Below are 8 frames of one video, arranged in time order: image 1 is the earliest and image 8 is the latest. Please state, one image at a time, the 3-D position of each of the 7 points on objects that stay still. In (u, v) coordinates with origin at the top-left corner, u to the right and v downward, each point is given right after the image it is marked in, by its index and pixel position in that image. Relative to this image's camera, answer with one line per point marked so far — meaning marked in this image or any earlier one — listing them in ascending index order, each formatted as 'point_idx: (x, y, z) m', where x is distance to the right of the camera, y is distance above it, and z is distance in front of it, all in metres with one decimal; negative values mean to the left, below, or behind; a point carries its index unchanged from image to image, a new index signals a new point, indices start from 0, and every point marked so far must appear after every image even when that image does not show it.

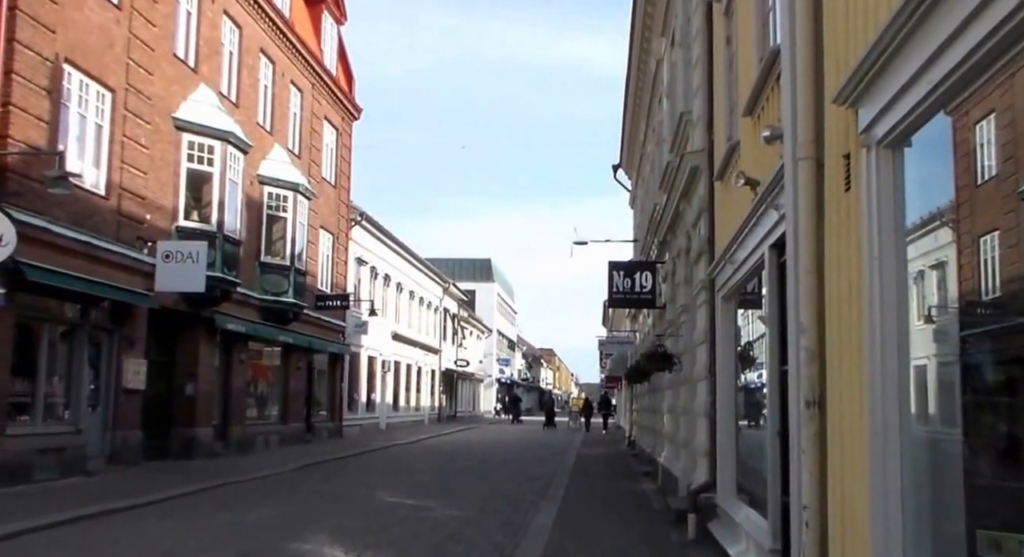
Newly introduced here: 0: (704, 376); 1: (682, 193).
0: (+2.6, -1.3, +11.0) m
1: (+2.7, +1.4, +12.9) m
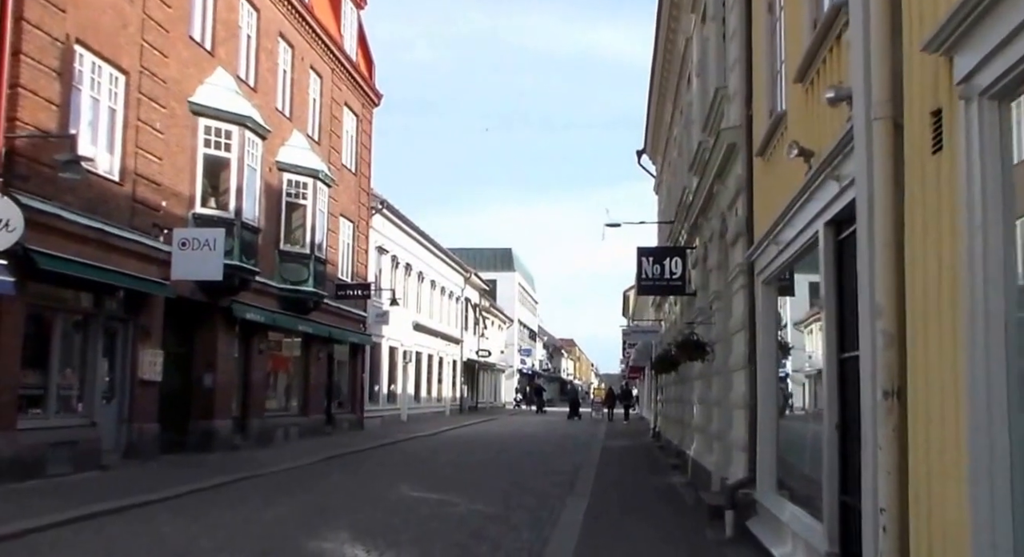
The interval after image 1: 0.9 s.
0: (+3.0, -1.1, +10.4) m
1: (+3.1, +1.6, +12.3) m
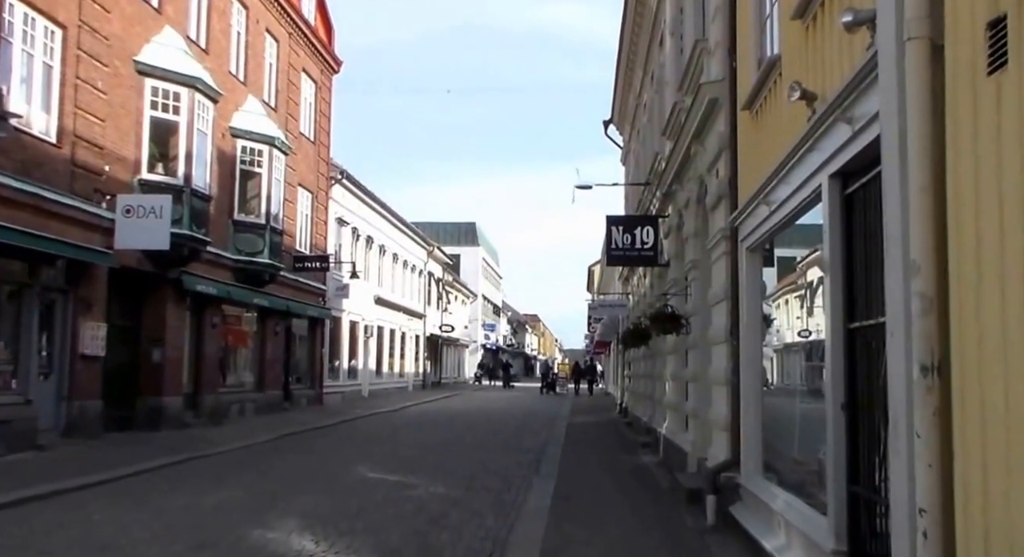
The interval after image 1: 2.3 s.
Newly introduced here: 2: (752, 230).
0: (+2.6, -0.7, +9.8) m
1: (+2.7, +2.0, +11.6) m
2: (+2.6, +0.5, +8.5) m
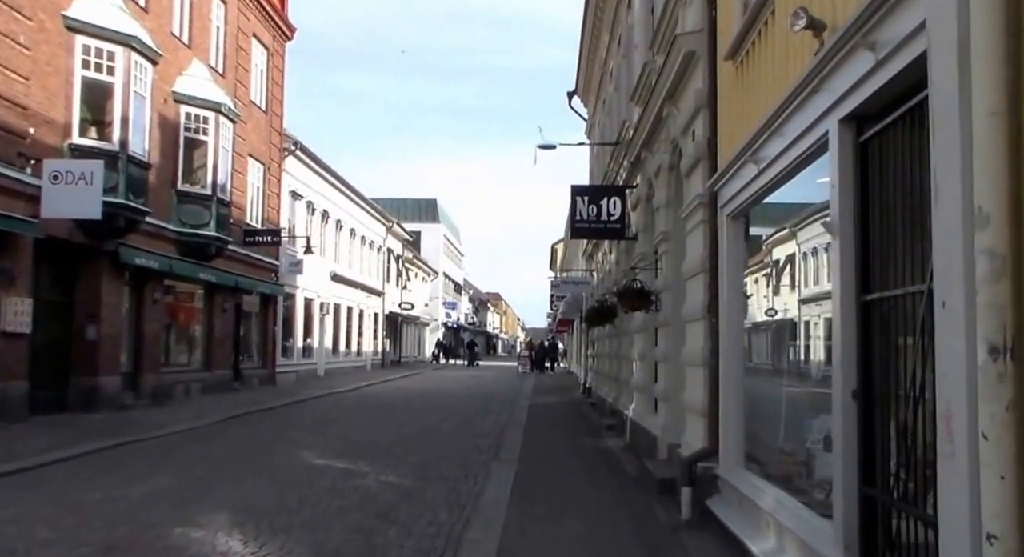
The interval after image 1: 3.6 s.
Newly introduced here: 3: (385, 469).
0: (+2.1, -0.4, +9.1) m
1: (+2.1, +2.4, +10.8) m
2: (+2.1, +0.7, +7.7) m
3: (-1.9, -2.9, +12.3) m
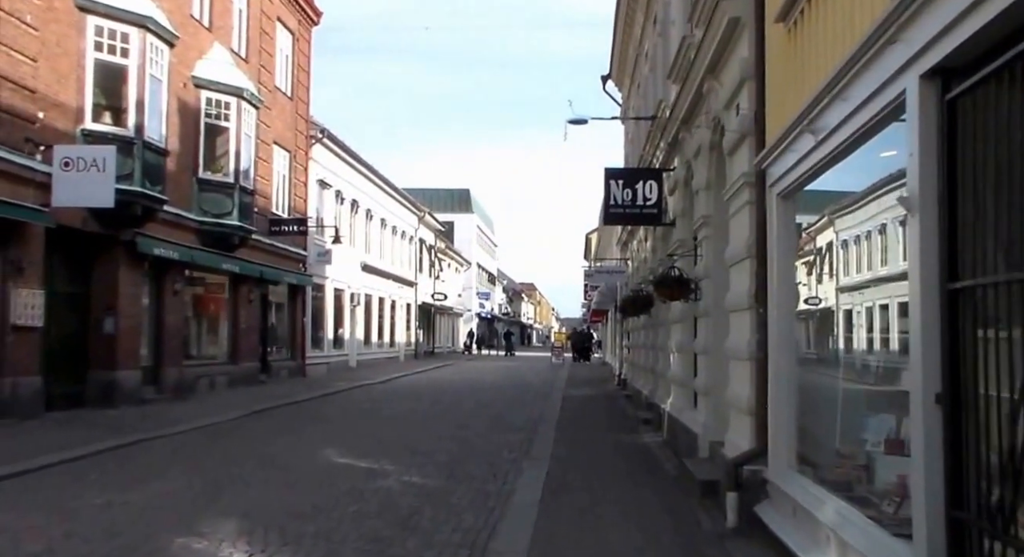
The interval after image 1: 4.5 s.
0: (+2.4, -0.3, +8.1) m
1: (+2.4, +2.6, +9.7) m
2: (+2.3, +0.9, +6.7) m
3: (-1.5, -2.7, +11.5) m
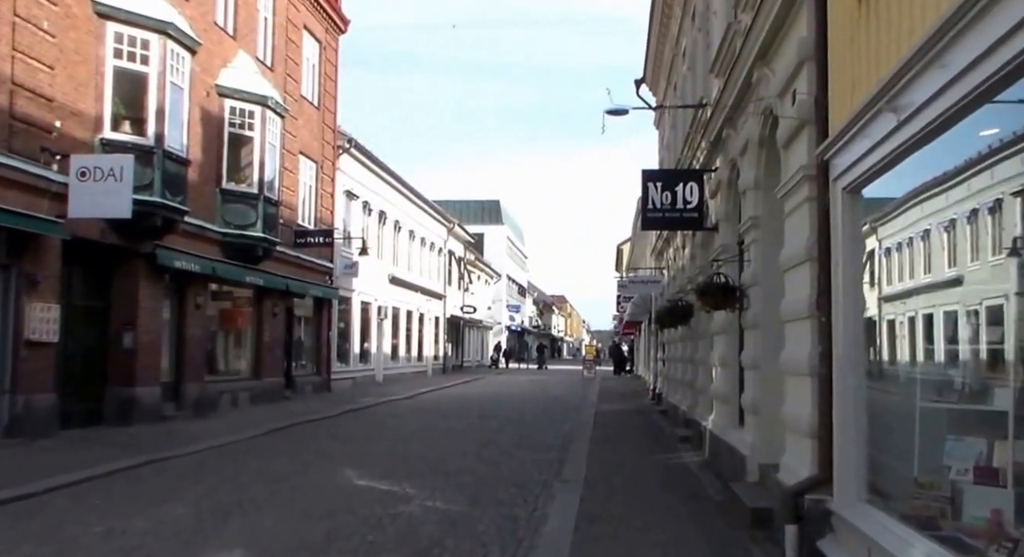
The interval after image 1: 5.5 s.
0: (+2.6, -0.3, +7.2) m
1: (+2.7, +2.5, +8.9) m
2: (+2.5, +0.9, +5.8) m
3: (-1.1, -2.8, +10.7) m
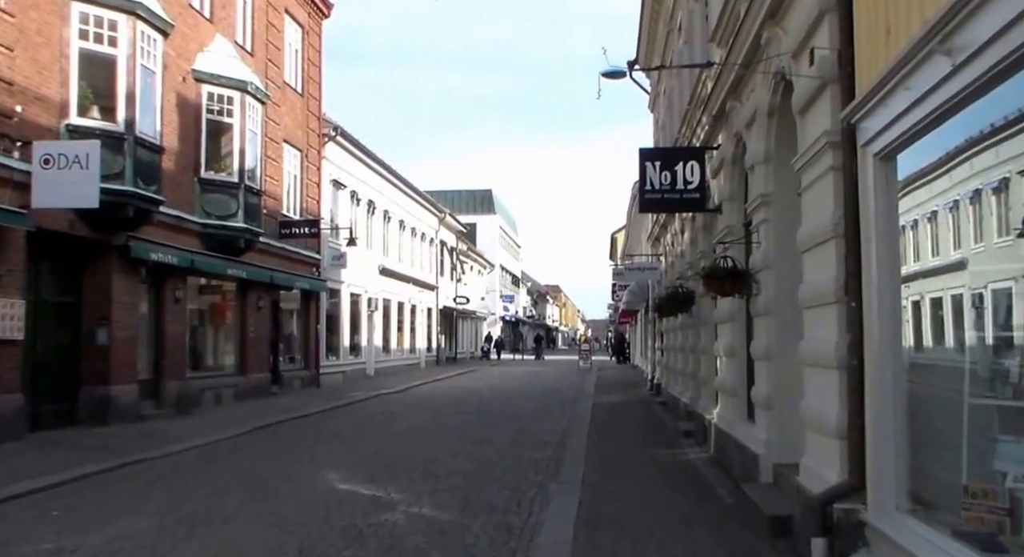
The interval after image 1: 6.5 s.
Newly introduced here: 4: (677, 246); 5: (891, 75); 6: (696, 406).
0: (+2.5, -0.2, +6.4) m
1: (+2.6, +2.7, +8.1) m
2: (+2.5, +1.0, +5.1) m
3: (-1.2, -2.7, +10.0) m
4: (+3.9, +0.8, +18.7) m
5: (+2.4, +1.3, +5.1) m
6: (+3.4, -2.3, +14.7) m
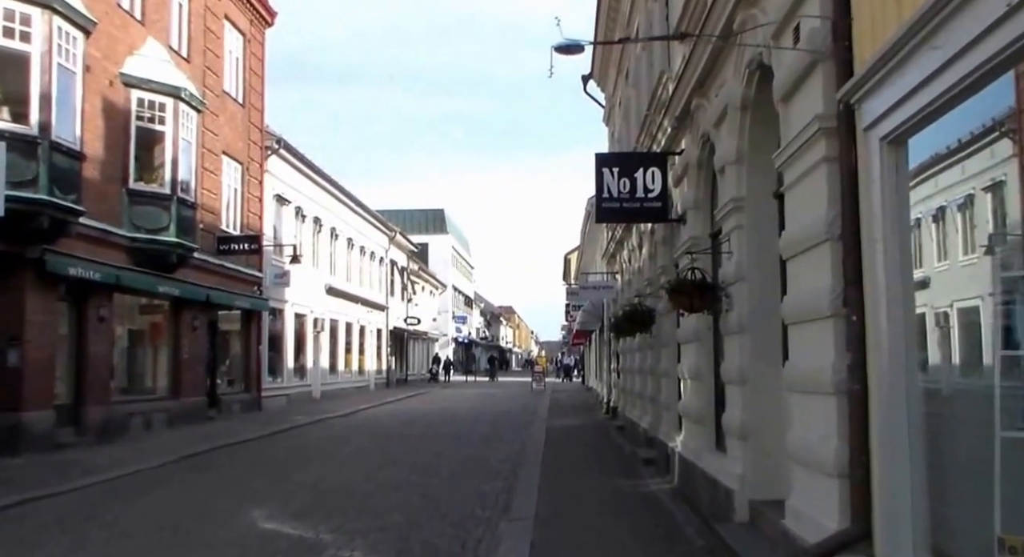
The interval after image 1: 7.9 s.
0: (+2.1, -0.3, +5.6) m
1: (+2.1, +2.6, +7.4) m
2: (+2.1, +1.0, +4.3) m
3: (-1.7, -2.9, +8.9) m
4: (+2.8, +0.3, +18.0) m
5: (+2.1, +1.2, +4.4) m
6: (+2.5, -2.6, +13.9) m
